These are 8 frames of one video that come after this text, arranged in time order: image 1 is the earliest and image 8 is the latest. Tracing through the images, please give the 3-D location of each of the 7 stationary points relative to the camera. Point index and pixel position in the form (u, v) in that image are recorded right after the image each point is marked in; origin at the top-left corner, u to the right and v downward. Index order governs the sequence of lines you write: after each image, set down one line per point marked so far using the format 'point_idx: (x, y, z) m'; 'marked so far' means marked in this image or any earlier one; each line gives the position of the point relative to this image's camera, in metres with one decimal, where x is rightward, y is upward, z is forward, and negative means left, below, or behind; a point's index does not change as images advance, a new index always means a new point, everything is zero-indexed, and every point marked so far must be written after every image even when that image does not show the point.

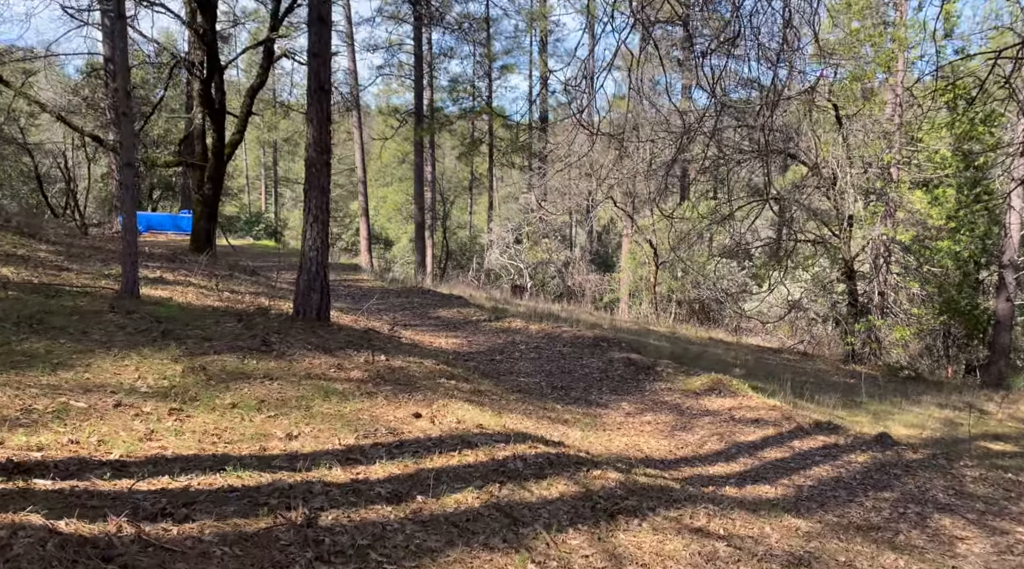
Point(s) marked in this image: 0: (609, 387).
0: (+1.4, -1.4, +14.2) m
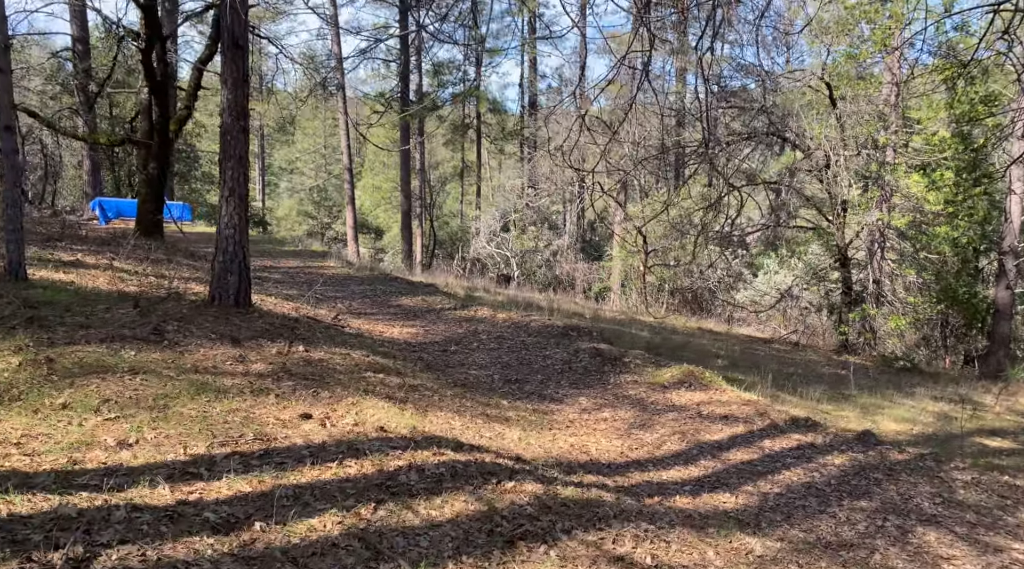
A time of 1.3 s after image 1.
0: (+0.7, -1.2, +13.0) m
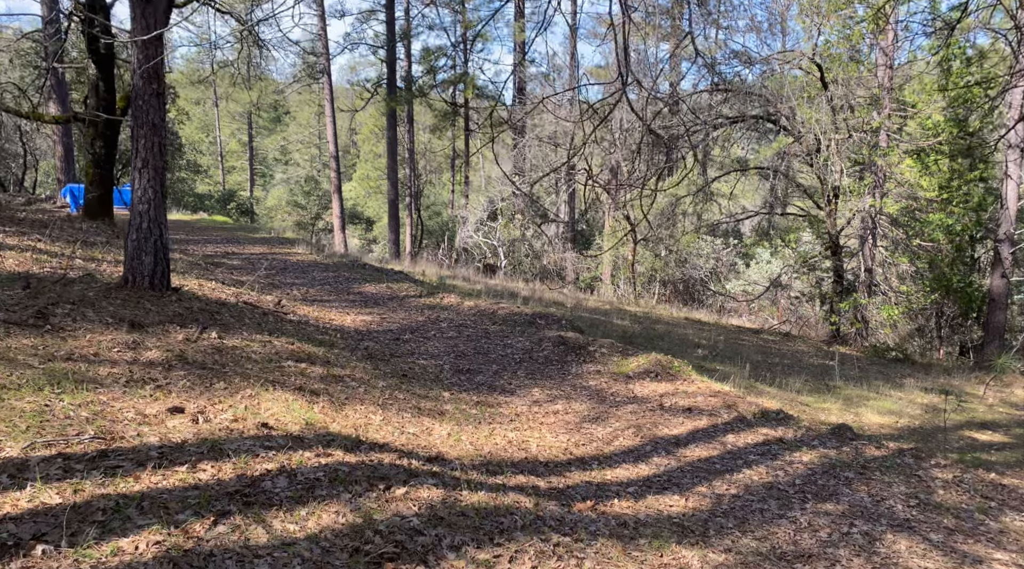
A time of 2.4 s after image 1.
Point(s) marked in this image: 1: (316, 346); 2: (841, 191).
0: (+0.2, -1.0, +12.1) m
1: (-2.2, -0.7, +10.8) m
2: (+6.2, +1.7, +18.9) m
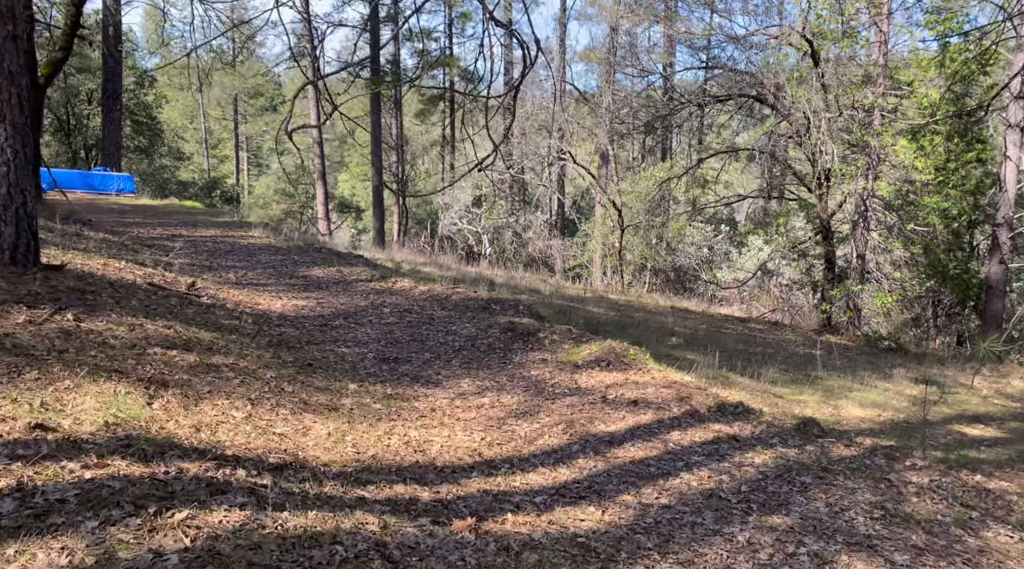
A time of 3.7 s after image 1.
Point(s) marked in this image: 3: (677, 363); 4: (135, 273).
0: (-0.5, -0.8, +10.9) m
1: (-2.9, -0.4, +9.5) m
2: (+5.5, +2.0, +17.6) m
3: (+2.1, -1.0, +12.8) m
4: (-4.6, +0.2, +12.4) m
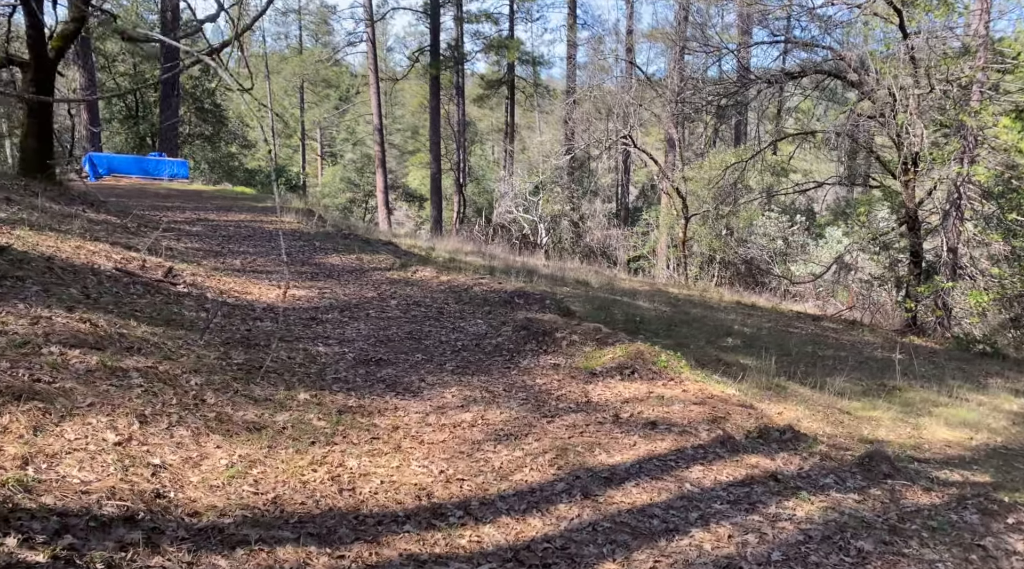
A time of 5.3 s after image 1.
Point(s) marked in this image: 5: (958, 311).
0: (-0.5, -0.7, +9.3) m
1: (-2.9, -0.3, +8.1) m
2: (+6.1, +2.0, +15.4) m
3: (+2.3, -0.9, +10.9) m
4: (-4.4, +0.3, +11.1) m
5: (+7.3, -0.5, +17.2) m
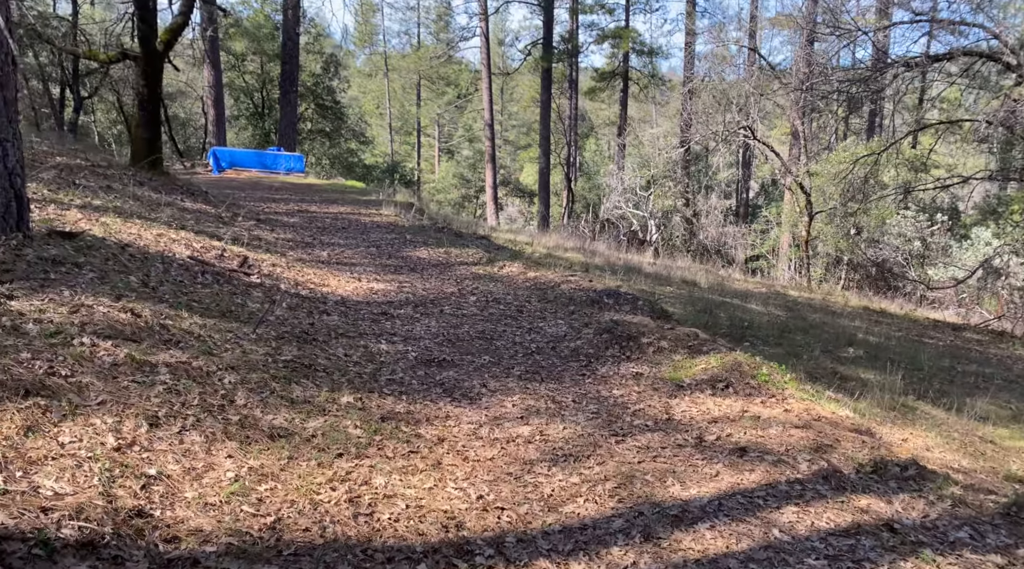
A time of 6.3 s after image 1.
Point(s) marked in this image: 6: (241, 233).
0: (+0.2, -0.7, +8.5) m
1: (-2.3, -0.2, +7.6) m
2: (+7.5, +1.9, +13.8) m
3: (+3.2, -1.0, +9.8) m
4: (-3.4, +0.4, +10.8) m
5: (+8.9, -0.6, +15.5) m
6: (-3.4, +0.6, +12.7) m
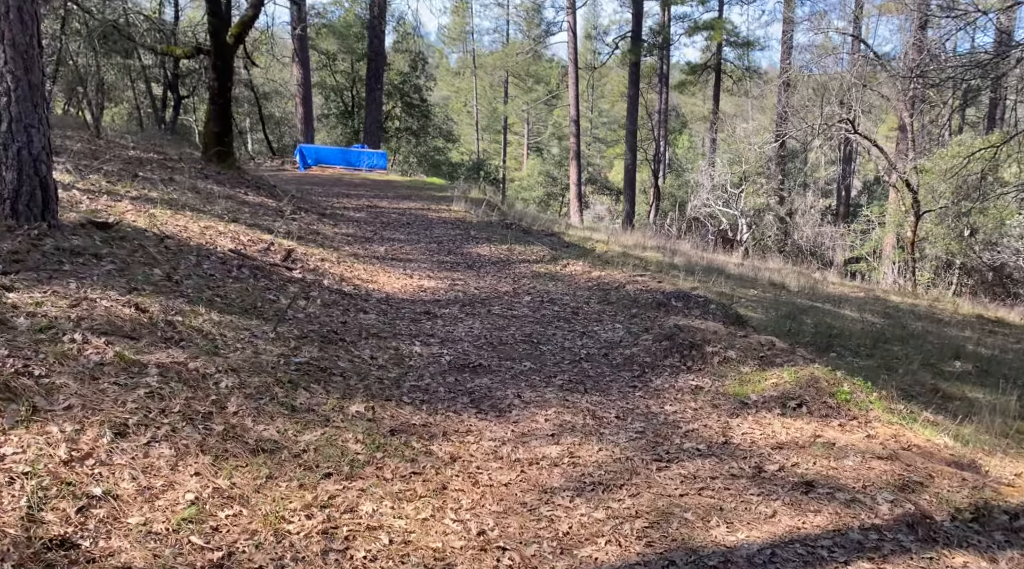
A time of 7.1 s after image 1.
0: (+0.6, -0.7, +7.7) m
1: (-2.0, -0.2, +7.1) m
2: (+8.4, +1.8, +12.3) m
3: (+3.7, -1.0, +8.8) m
4: (-2.8, +0.5, +10.3) m
5: (+9.9, -0.8, +13.8) m
6: (-2.6, +0.7, +12.3) m
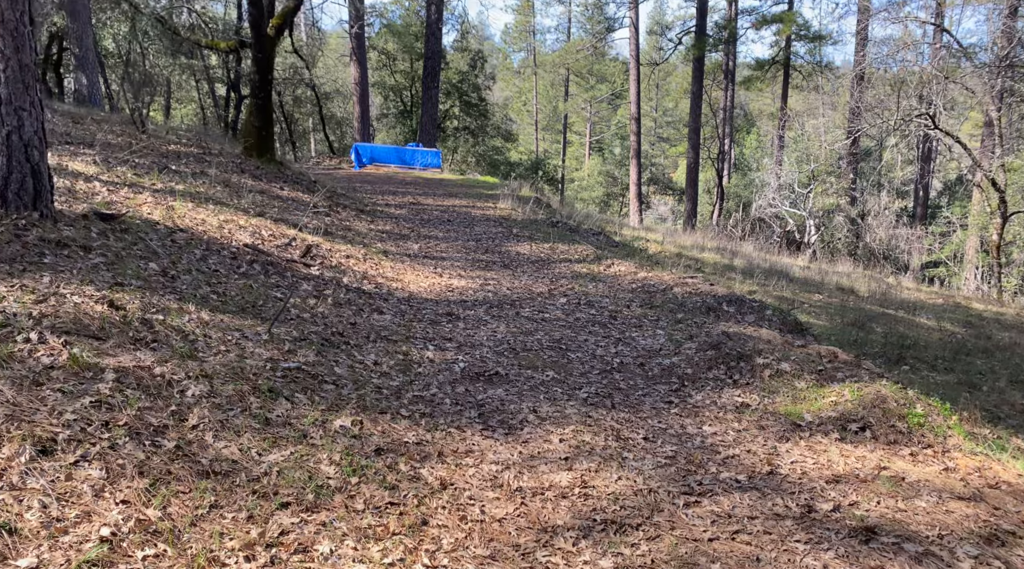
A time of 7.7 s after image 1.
0: (+0.8, -0.7, +6.9) m
1: (-1.9, -0.2, +6.4) m
2: (+8.9, +1.7, +11.0) m
3: (+3.9, -1.1, +7.7) m
4: (-2.4, +0.5, +9.7) m
5: (+10.5, -0.9, +12.3) m
6: (-2.1, +0.7, +11.6) m
